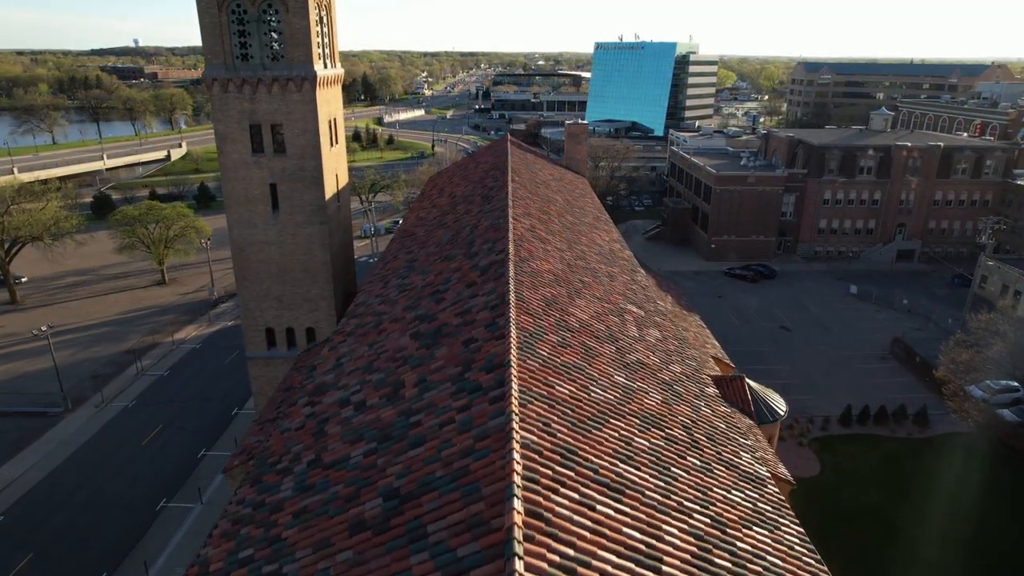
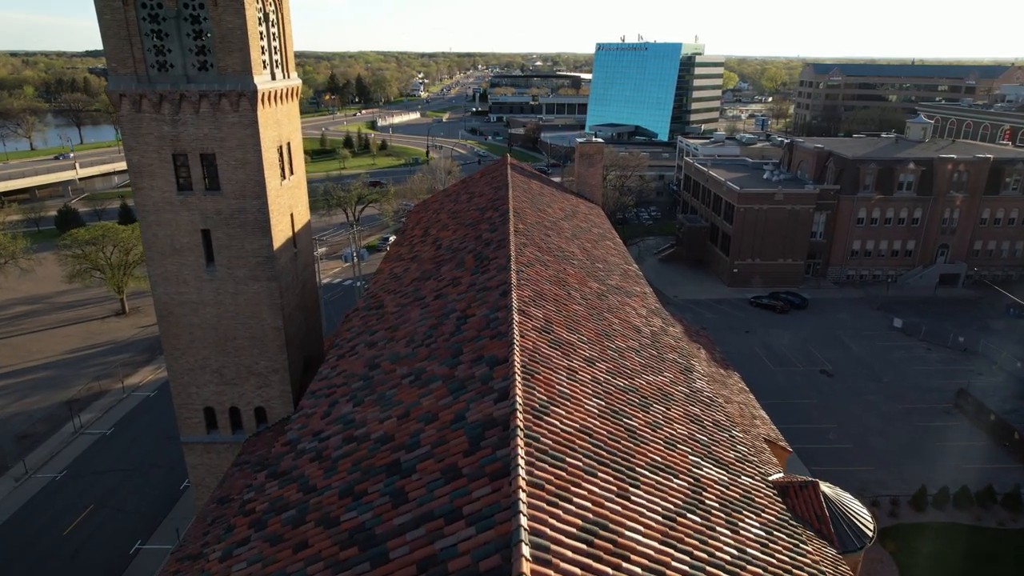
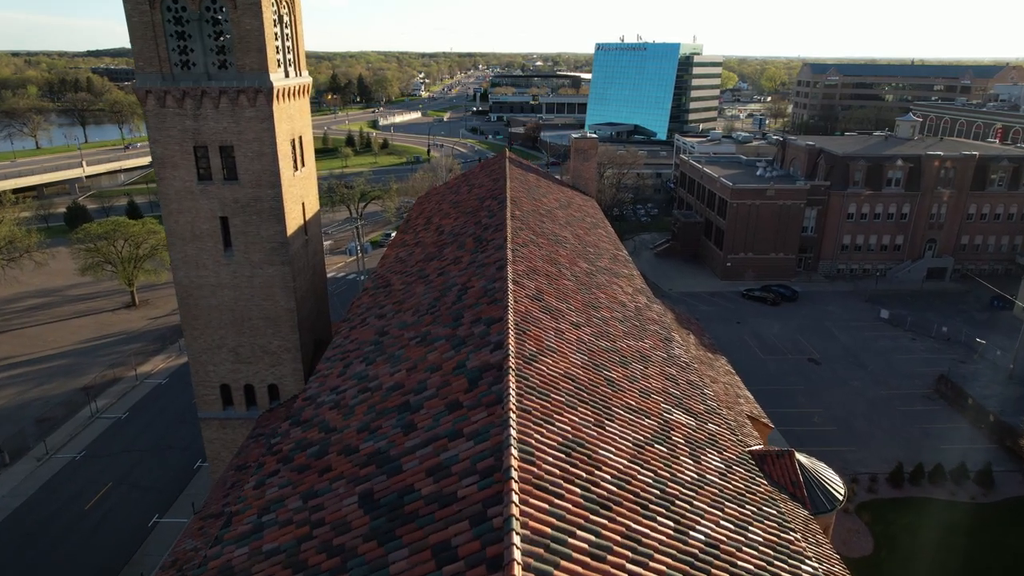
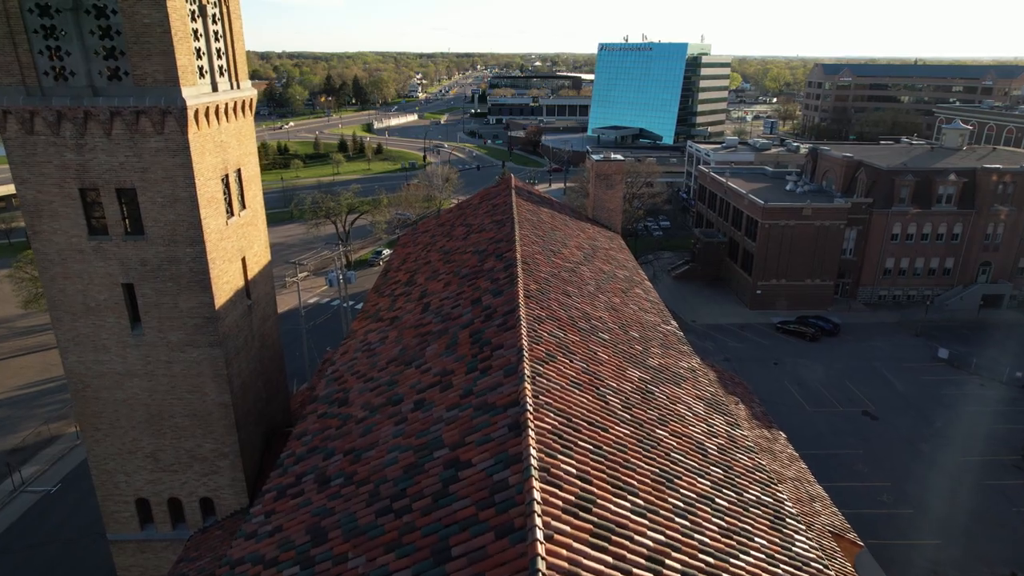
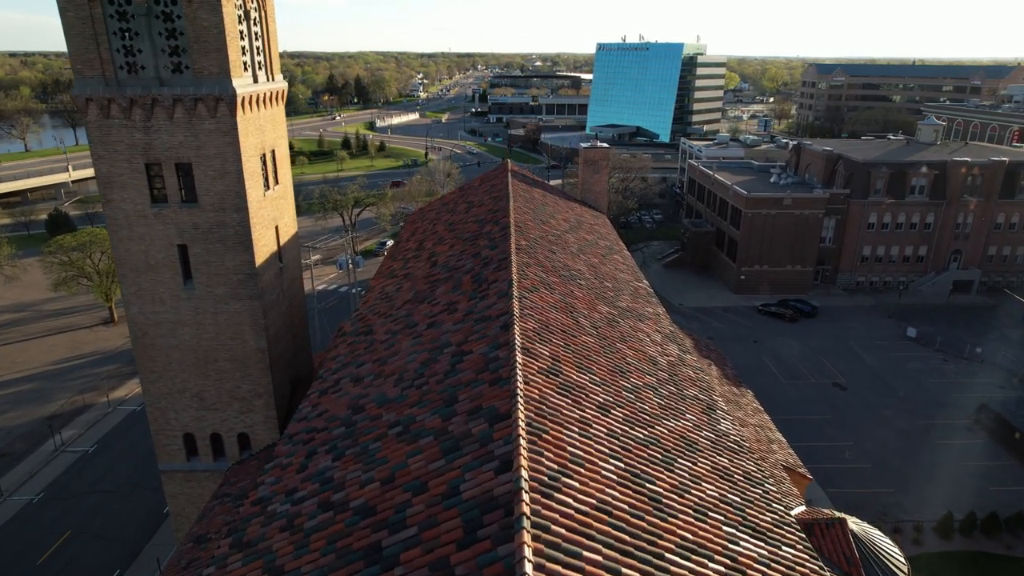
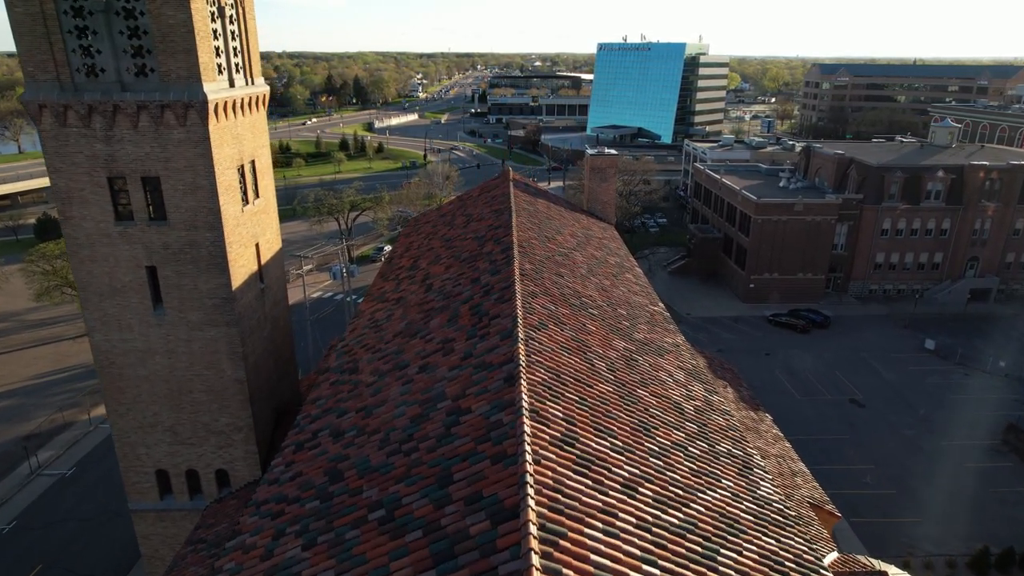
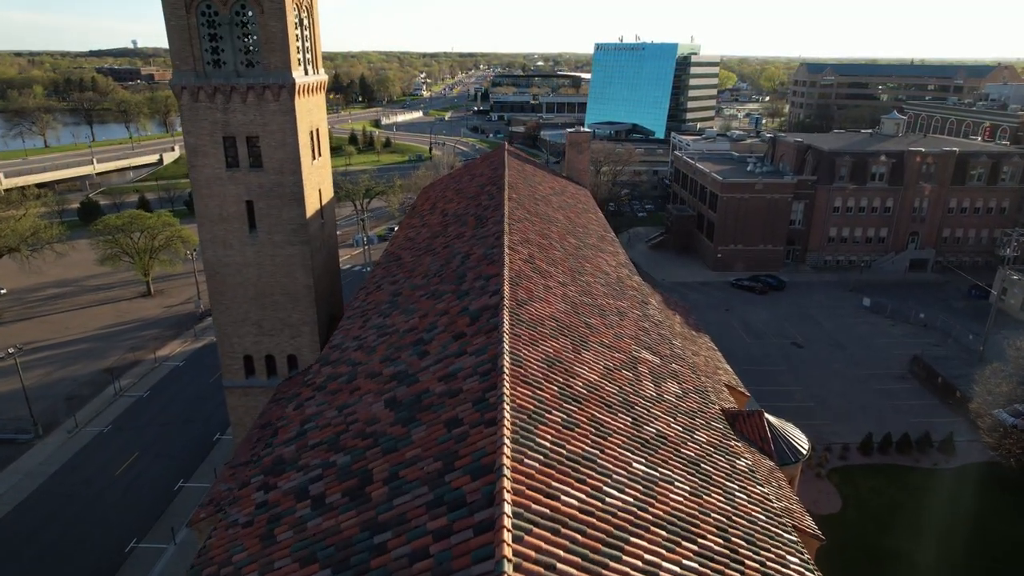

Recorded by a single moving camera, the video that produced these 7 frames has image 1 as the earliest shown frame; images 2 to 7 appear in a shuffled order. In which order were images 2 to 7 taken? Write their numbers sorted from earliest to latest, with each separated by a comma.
7, 3, 2, 5, 6, 4
